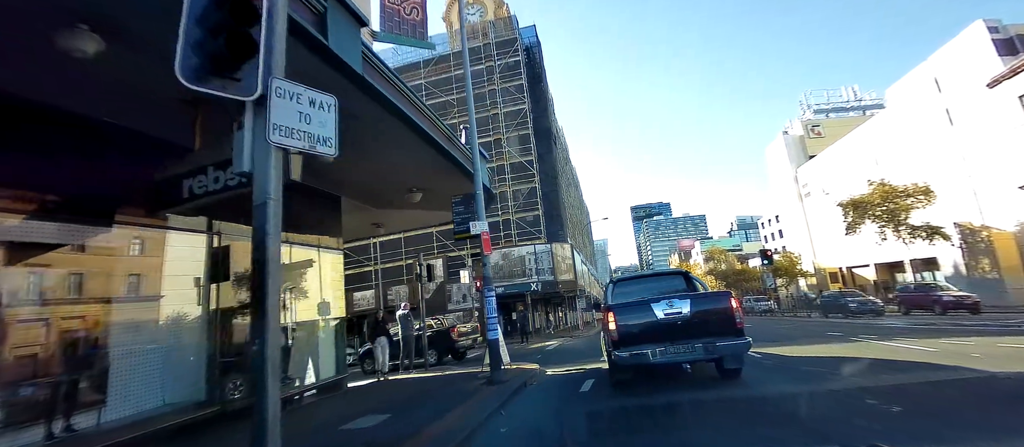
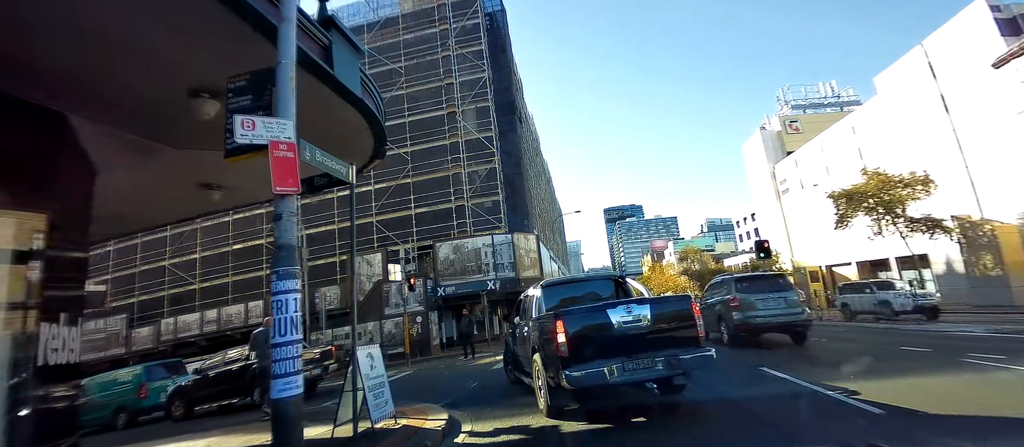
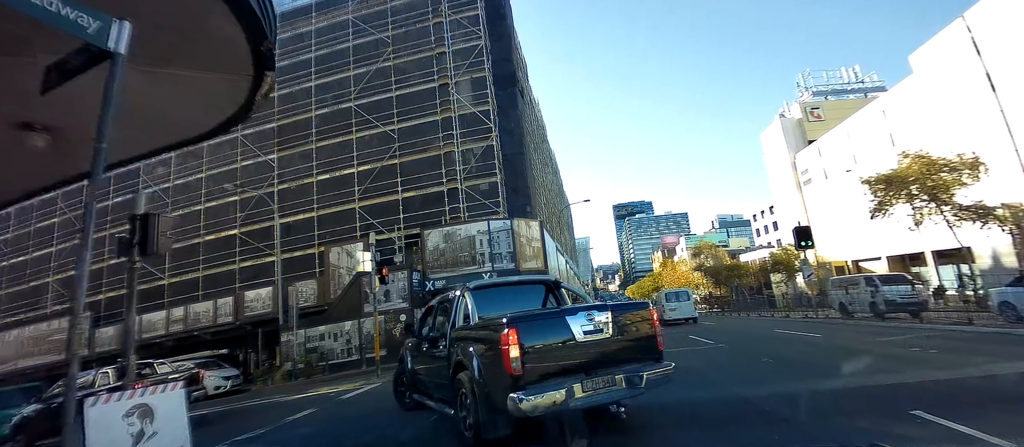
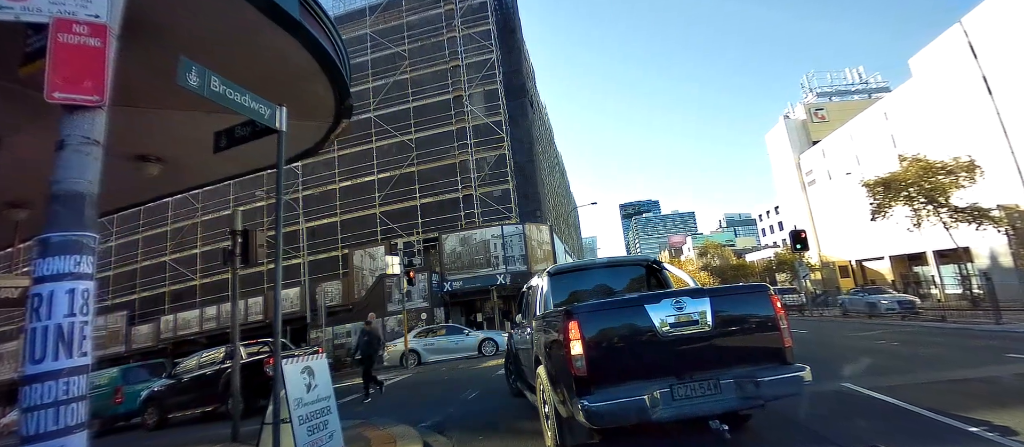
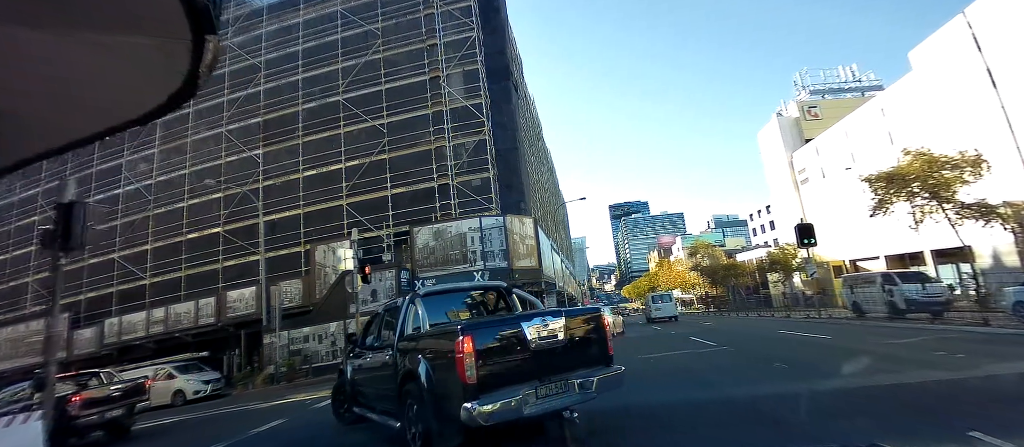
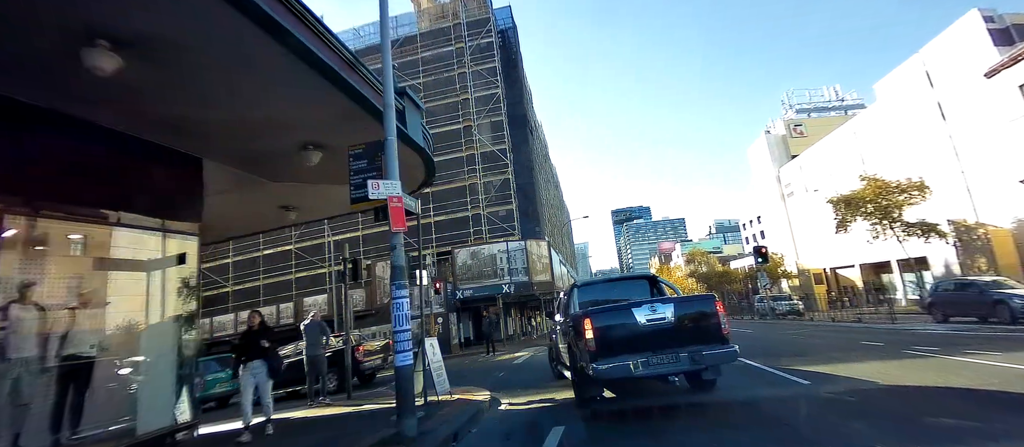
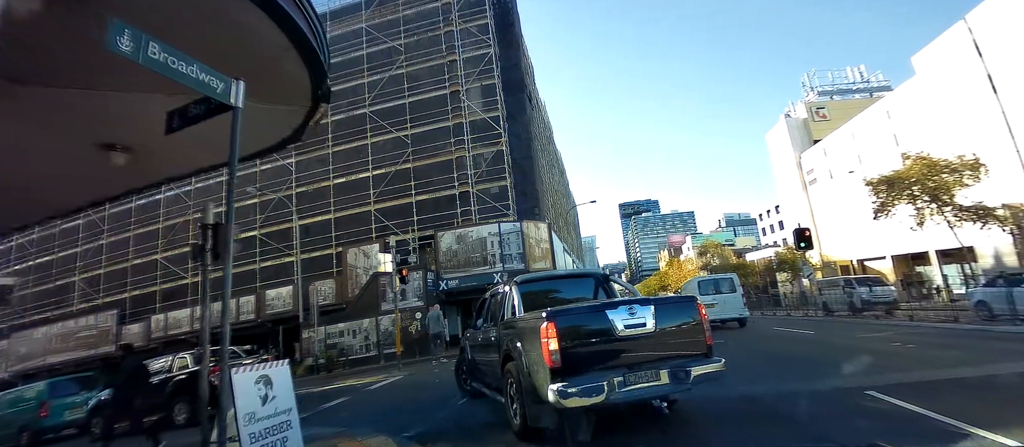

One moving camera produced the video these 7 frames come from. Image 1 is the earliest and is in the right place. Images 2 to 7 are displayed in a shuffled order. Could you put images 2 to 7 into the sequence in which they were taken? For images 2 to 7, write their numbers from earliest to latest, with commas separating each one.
6, 2, 4, 7, 3, 5
